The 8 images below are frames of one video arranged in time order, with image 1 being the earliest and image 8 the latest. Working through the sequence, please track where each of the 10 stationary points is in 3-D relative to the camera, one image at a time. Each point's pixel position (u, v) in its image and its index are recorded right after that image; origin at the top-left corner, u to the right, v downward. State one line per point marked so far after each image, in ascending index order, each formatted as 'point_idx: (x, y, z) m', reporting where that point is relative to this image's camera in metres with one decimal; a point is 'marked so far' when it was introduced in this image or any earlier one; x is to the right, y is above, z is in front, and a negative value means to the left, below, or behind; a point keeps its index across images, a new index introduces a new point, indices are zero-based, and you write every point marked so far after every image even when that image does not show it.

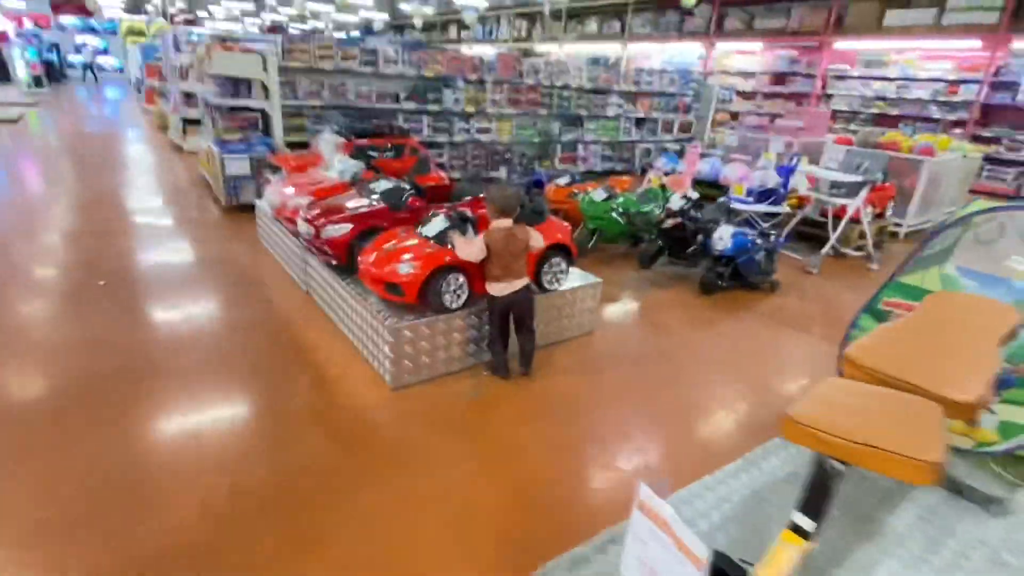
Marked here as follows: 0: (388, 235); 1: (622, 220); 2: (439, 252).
0: (-0.8, +0.3, +3.2) m
1: (+1.1, +0.7, +5.3) m
2: (-0.4, +0.2, +2.9) m
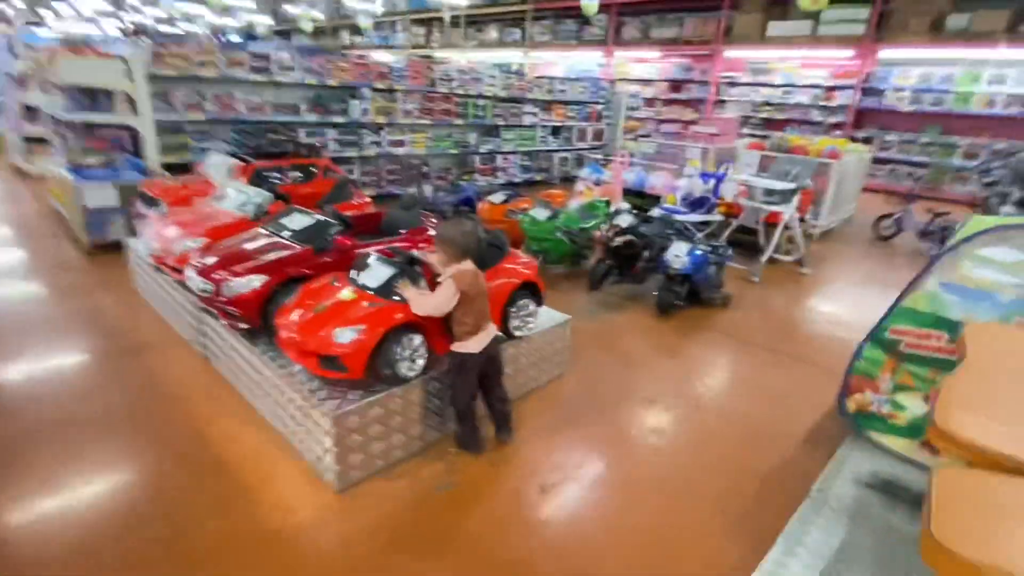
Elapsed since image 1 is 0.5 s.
0: (-0.9, 0.0, +2.5) m
1: (+0.5, +0.4, +4.9) m
2: (-0.5, -0.1, +2.3) m
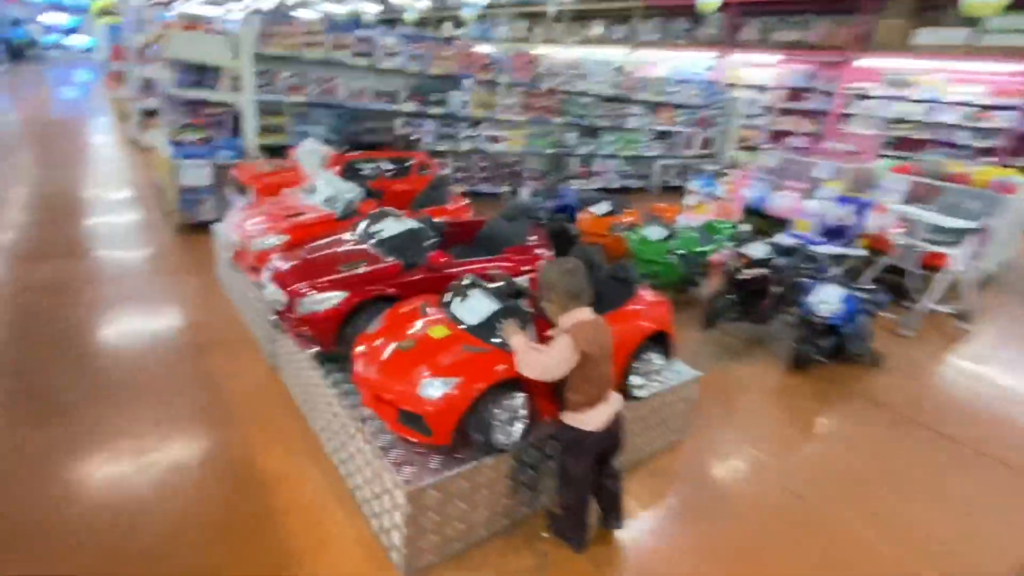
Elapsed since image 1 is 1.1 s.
0: (-0.4, -0.1, +2.1) m
1: (+1.3, +0.2, +4.2) m
2: (-0.1, -0.2, +1.8) m
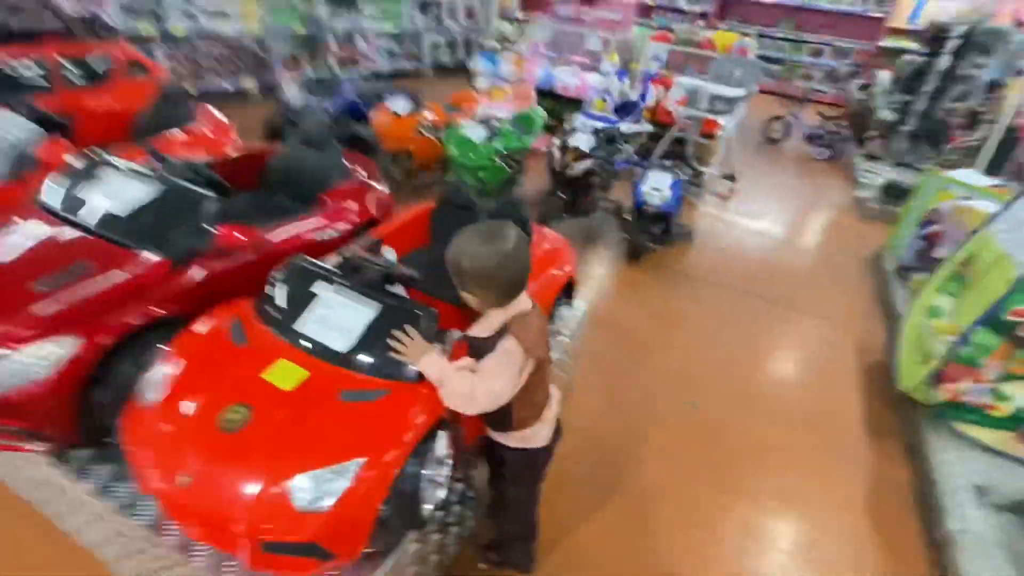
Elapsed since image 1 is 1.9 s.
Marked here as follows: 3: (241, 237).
0: (-0.7, -0.2, +1.2) m
1: (0.0, +0.9, +3.7) m
2: (-0.3, -0.3, +1.1) m
3: (-0.8, +0.1, +1.5) m
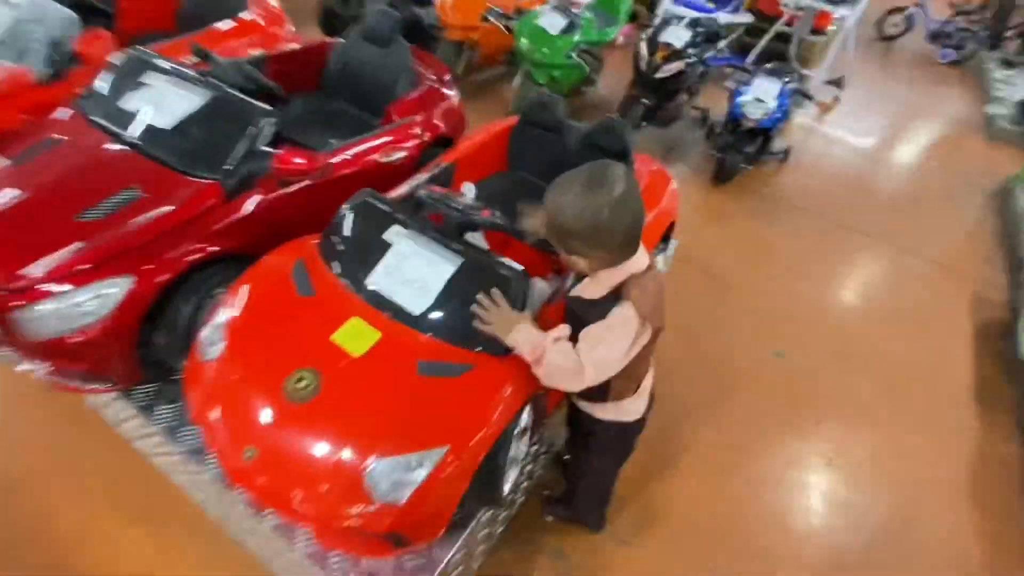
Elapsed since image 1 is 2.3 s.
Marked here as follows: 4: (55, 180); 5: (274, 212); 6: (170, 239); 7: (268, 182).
0: (-0.5, 0.0, +1.1) m
1: (+0.4, +1.4, +3.3) m
2: (-0.1, -0.2, +1.0) m
3: (-0.5, +0.3, +1.3) m
4: (-1.0, +0.2, +1.2) m
5: (-0.6, +0.2, +1.3) m
6: (-0.7, +0.1, +1.2) m
7: (-0.6, +0.3, +1.3) m
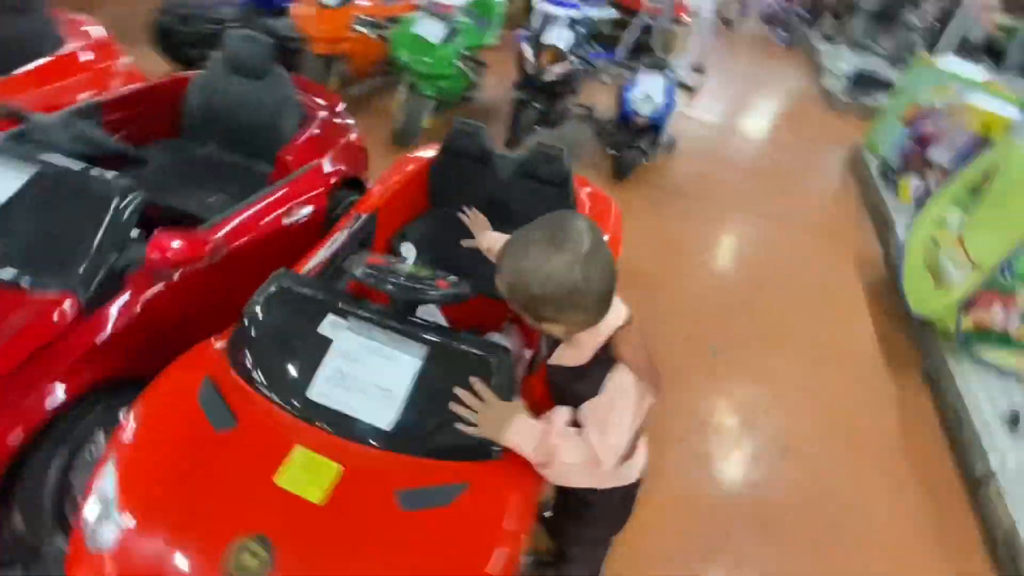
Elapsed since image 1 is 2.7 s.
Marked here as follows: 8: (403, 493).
0: (-0.5, -0.2, +0.8) m
1: (-0.3, +1.3, +3.1) m
2: (-0.1, -0.3, +0.8) m
3: (-0.6, +0.1, +1.0) m
4: (-1.1, -0.1, +0.8) m
5: (-0.7, 0.0, +1.0) m
6: (-0.8, -0.1, +0.8) m
7: (-0.7, 0.0, +1.0) m
8: (-0.2, -0.3, +0.8) m
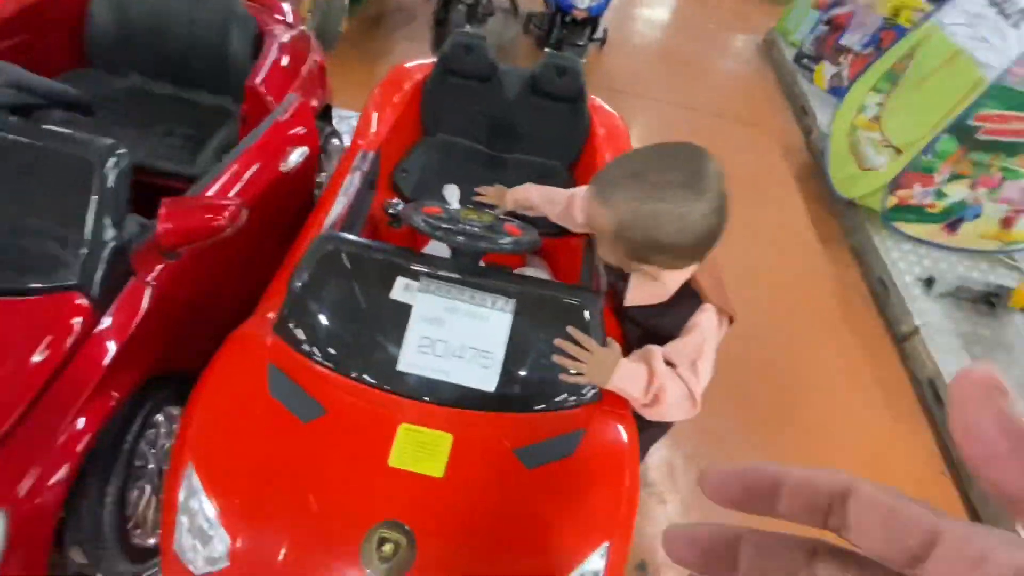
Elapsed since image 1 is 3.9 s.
0: (-0.4, -0.2, +0.7) m
1: (-0.7, +1.7, +2.7) m
2: (+0.1, -0.2, +0.8) m
3: (-0.5, +0.1, +0.8) m
4: (-0.9, -0.1, +0.6) m
5: (-0.5, 0.0, +0.8) m
6: (-0.6, -0.2, +0.7) m
7: (-0.5, 0.0, +0.8) m
8: (0.0, -0.2, +0.8) m
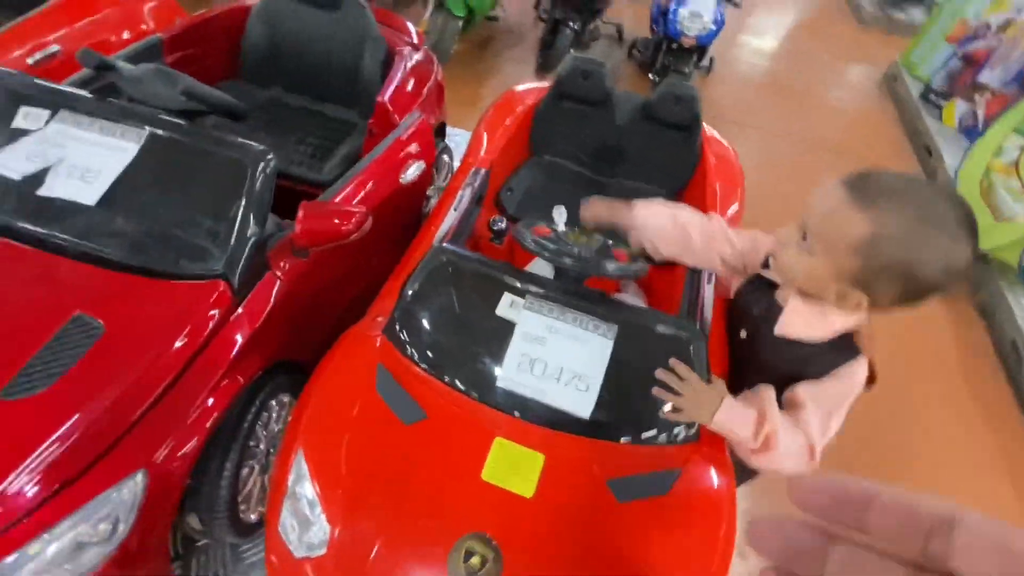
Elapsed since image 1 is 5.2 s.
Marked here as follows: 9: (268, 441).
0: (-0.2, -0.2, +0.8) m
1: (-0.1, +1.6, +2.8) m
2: (+0.3, -0.3, +0.8) m
3: (-0.3, +0.1, +0.9) m
4: (-0.7, -0.1, +0.7) m
5: (-0.4, 0.0, +0.9) m
6: (-0.5, -0.1, +0.8) m
7: (-0.4, +0.1, +0.9) m
8: (+0.1, -0.3, +0.8) m
9: (-0.4, -0.3, +0.9) m
